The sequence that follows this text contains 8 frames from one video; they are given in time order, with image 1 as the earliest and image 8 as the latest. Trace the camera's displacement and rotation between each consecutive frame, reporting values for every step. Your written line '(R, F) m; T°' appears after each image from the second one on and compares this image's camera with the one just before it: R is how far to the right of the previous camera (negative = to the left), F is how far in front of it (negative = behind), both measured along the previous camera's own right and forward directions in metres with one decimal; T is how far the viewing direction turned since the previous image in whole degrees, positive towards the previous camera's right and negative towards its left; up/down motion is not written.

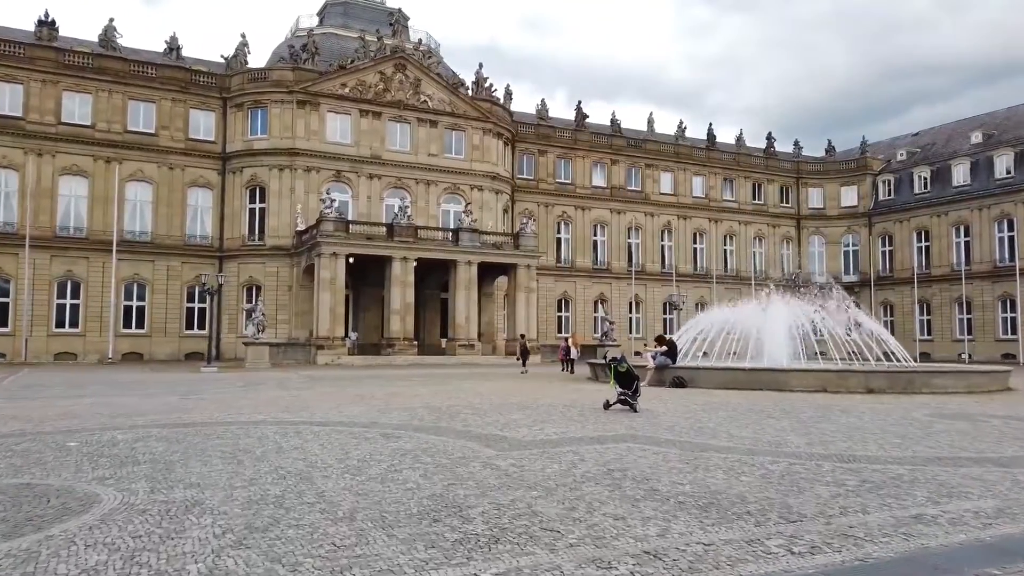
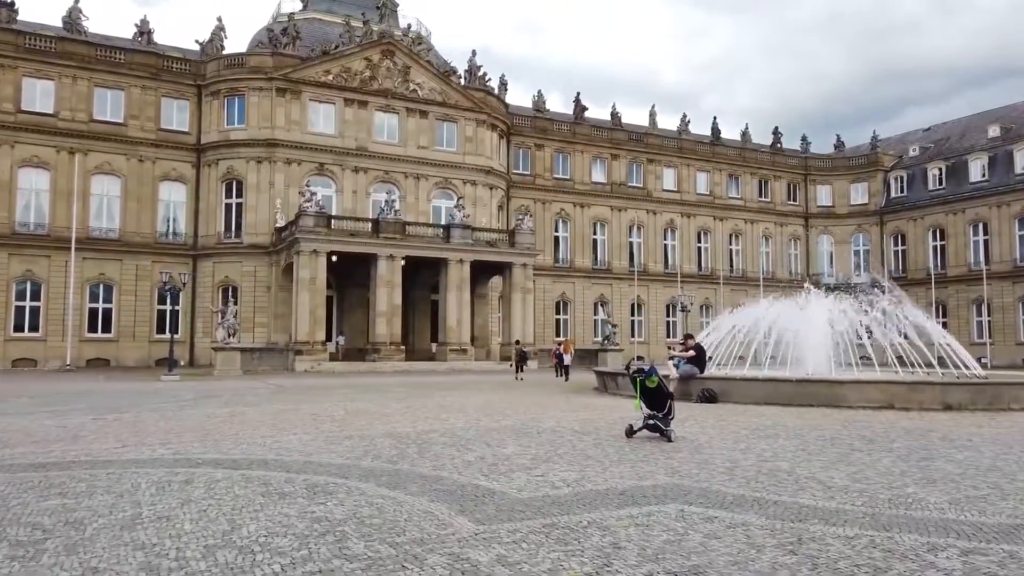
(0.0, +3.0) m; 0°
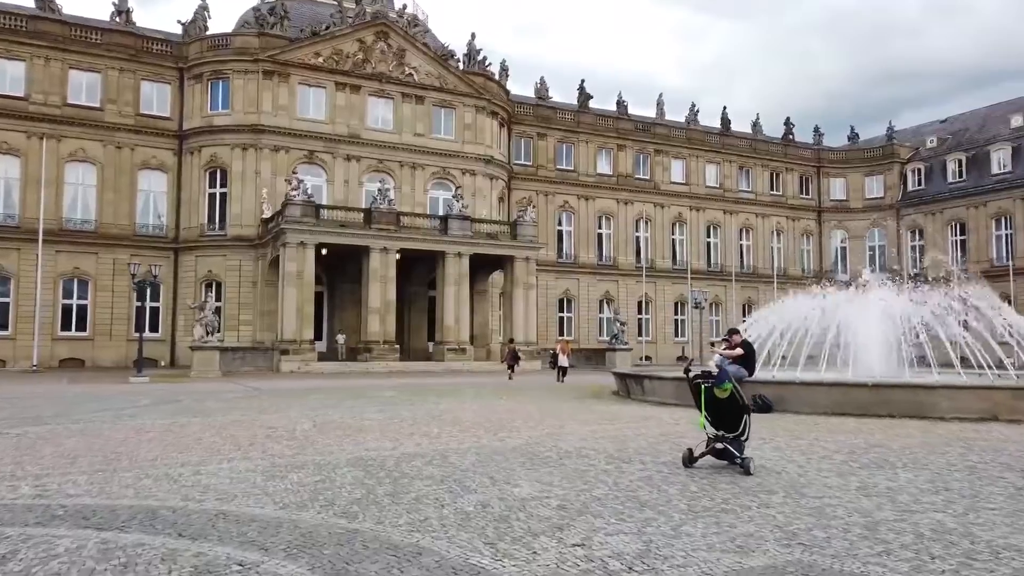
(-0.1, +2.5) m; 0°
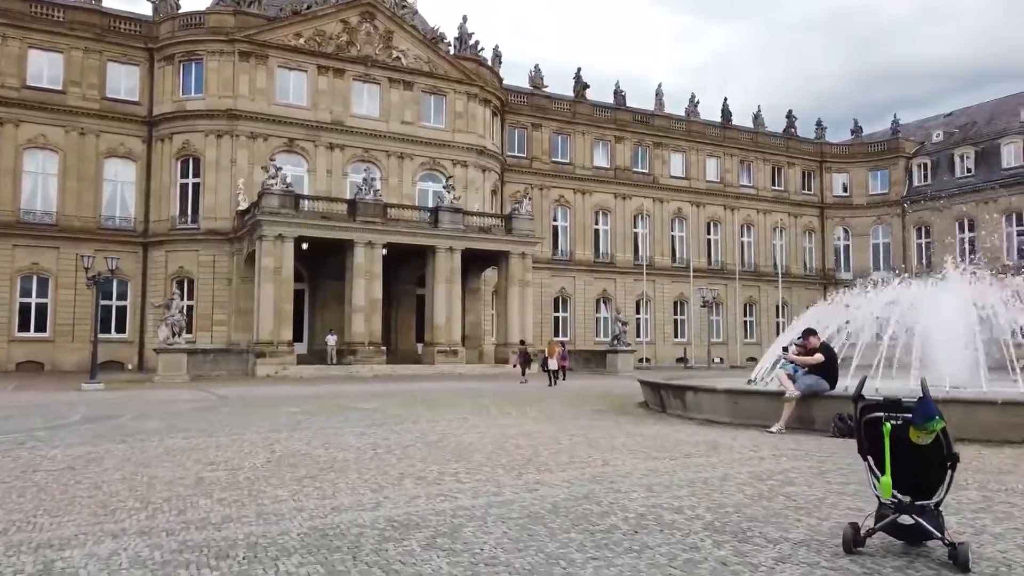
(-0.3, +2.5) m; +1°
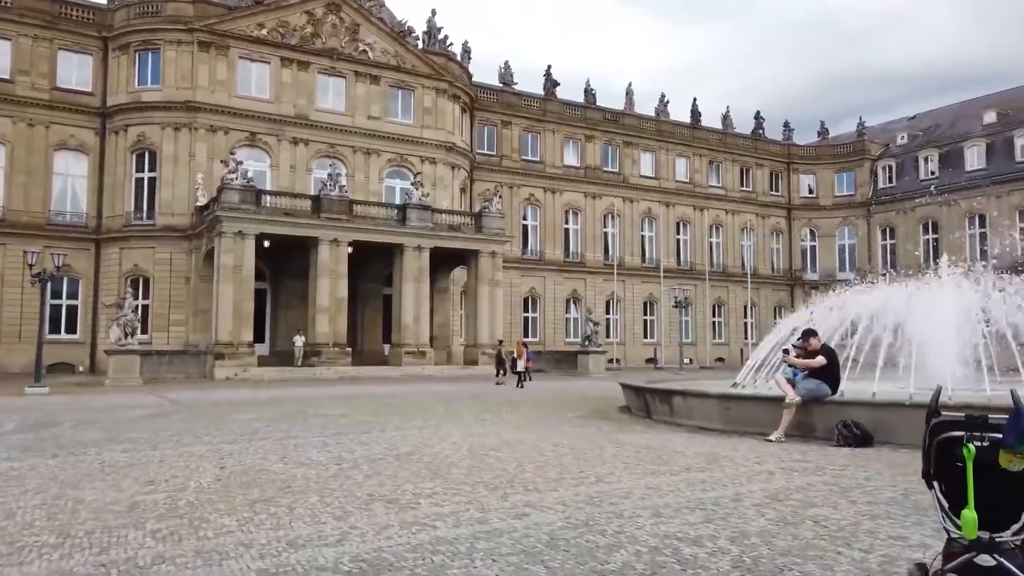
(-0.1, +0.8) m; +2°
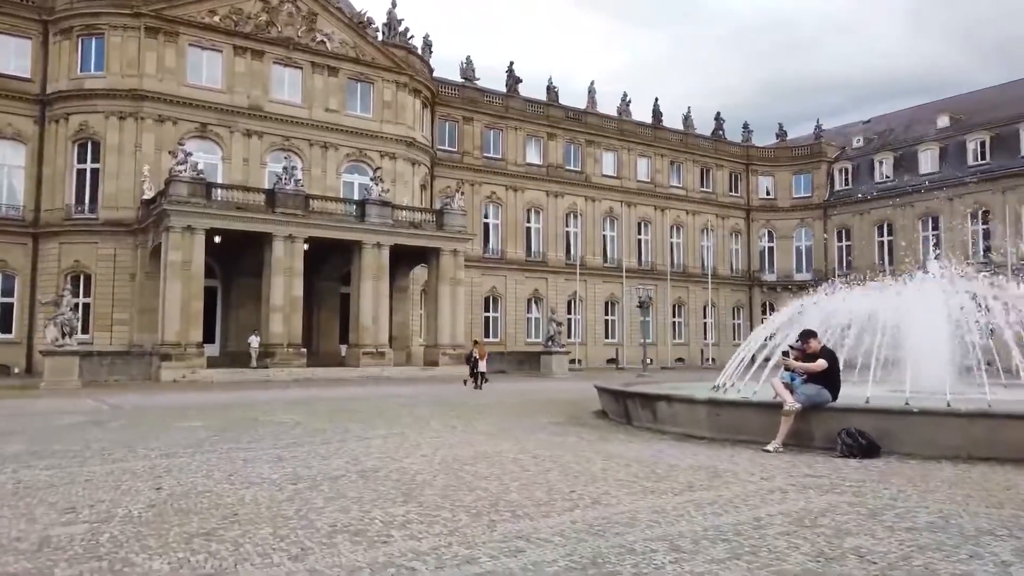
(-0.2, +0.8) m; +3°
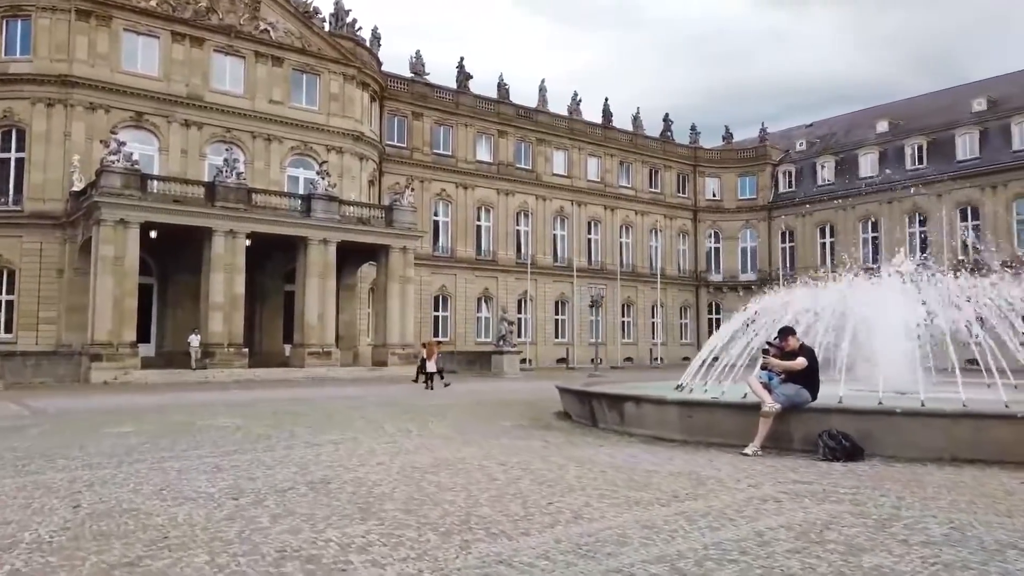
(-0.2, +0.6) m; +4°
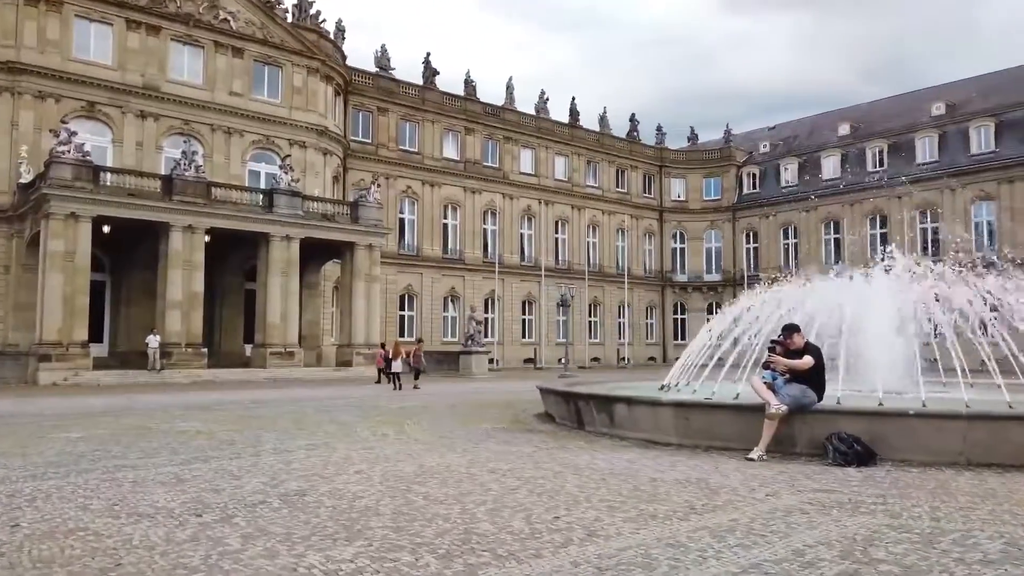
(-0.2, +0.6) m; +3°
